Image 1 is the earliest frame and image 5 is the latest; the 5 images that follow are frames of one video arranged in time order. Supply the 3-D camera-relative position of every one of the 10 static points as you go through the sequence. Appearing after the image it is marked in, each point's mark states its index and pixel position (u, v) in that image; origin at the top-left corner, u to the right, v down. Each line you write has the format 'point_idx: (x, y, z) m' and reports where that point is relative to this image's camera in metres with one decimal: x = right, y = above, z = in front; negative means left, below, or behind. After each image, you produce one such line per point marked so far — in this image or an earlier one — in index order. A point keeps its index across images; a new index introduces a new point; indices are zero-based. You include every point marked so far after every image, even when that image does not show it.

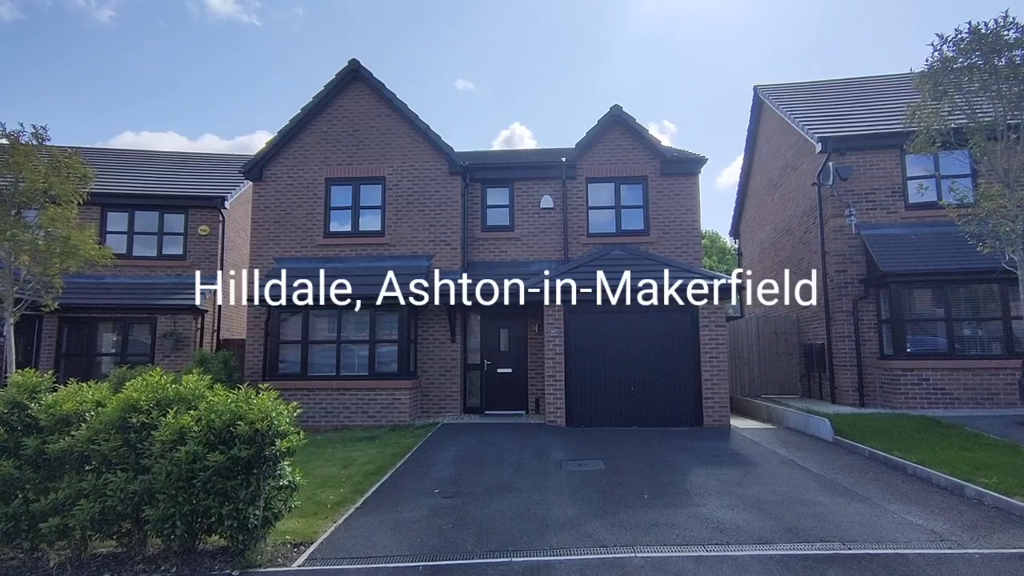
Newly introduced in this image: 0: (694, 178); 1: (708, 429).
0: (+4.4, +2.6, +13.9) m
1: (+3.9, -2.8, +11.4) m
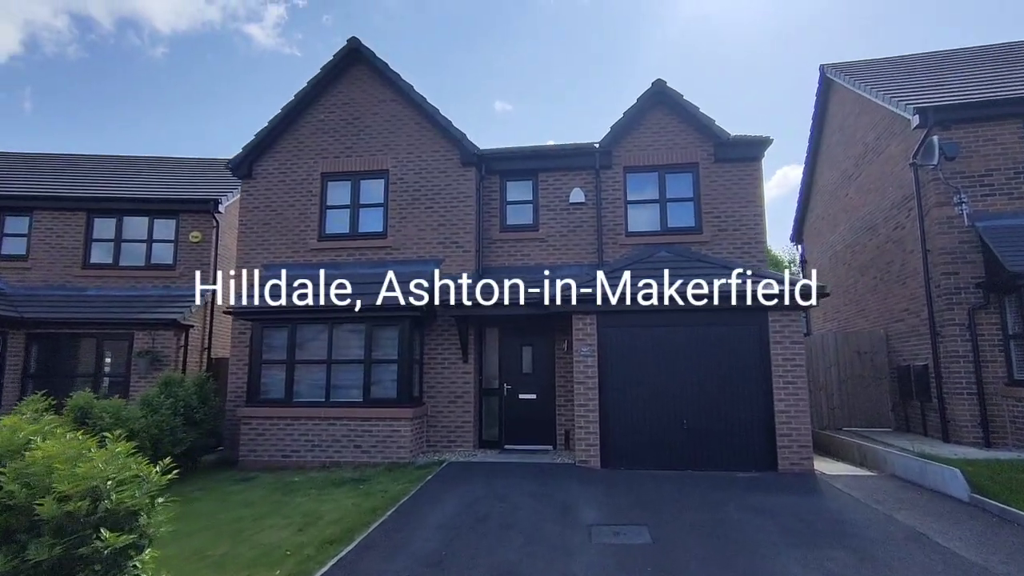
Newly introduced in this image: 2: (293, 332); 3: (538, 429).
0: (+4.8, +2.5, +11.5) m
1: (+4.2, -2.9, +8.9) m
2: (-4.1, -0.9, +10.9) m
3: (+0.5, -2.8, +11.4) m
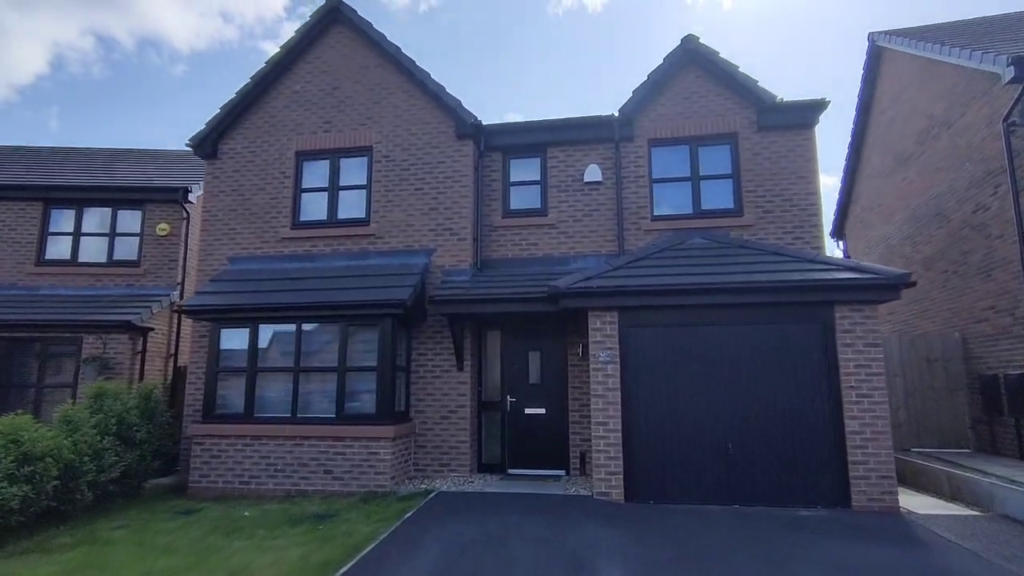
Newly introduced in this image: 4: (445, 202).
0: (+4.9, +2.6, +9.6) m
1: (+4.2, -2.7, +6.9) m
2: (-4.1, -0.8, +9.2) m
3: (+0.6, -2.7, +9.6) m
4: (-1.2, +1.5, +10.0) m
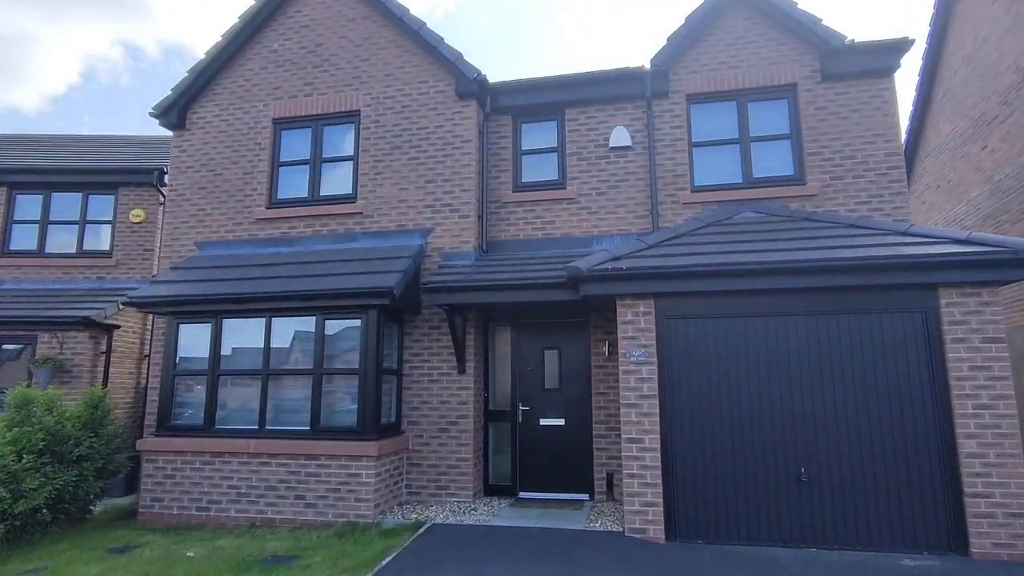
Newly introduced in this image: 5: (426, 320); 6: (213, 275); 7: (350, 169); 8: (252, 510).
0: (+5.0, +2.8, +7.8) m
1: (+4.3, -2.5, +5.2) m
2: (-3.9, -0.6, +7.7) m
3: (+0.7, -2.5, +7.9) m
4: (-1.0, +1.7, +8.4) m
5: (-1.2, -0.4, +8.1) m
6: (-4.2, +0.2, +8.1) m
7: (-2.5, +1.8, +8.9) m
8: (-3.2, -2.7, +7.1) m
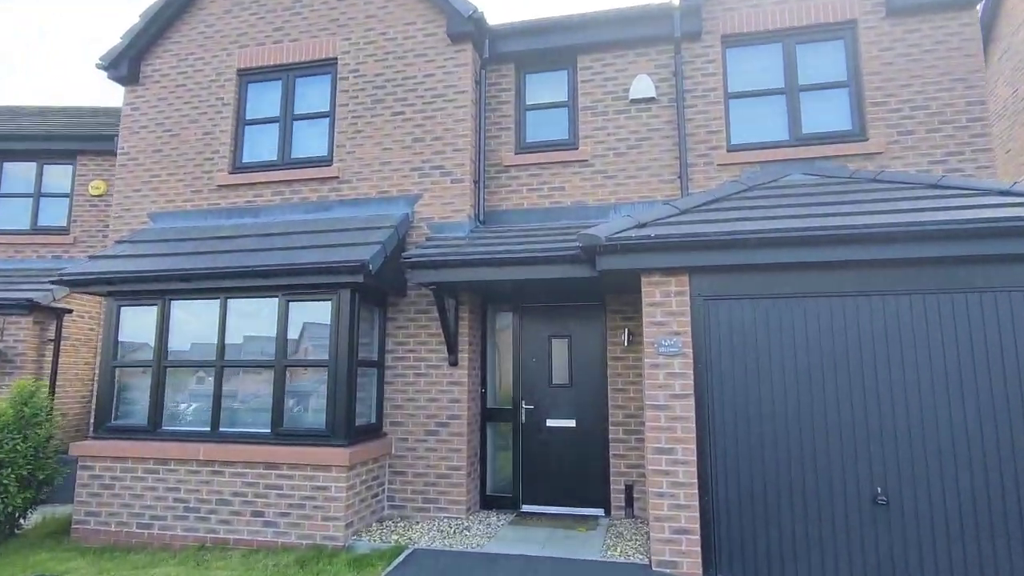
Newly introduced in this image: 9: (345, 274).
0: (+5.1, +3.0, +6.5) m
1: (+4.3, -2.3, +3.9) m
2: (-3.9, -0.3, +6.5) m
3: (+0.8, -2.2, +6.7) m
4: (-1.0, +1.9, +7.2) m
5: (-1.2, -0.2, +6.9) m
6: (-4.2, +0.5, +6.9) m
7: (-2.4, +2.1, +7.6) m
8: (-3.2, -2.5, +5.9) m
9: (-1.7, +0.1, +5.9) m
